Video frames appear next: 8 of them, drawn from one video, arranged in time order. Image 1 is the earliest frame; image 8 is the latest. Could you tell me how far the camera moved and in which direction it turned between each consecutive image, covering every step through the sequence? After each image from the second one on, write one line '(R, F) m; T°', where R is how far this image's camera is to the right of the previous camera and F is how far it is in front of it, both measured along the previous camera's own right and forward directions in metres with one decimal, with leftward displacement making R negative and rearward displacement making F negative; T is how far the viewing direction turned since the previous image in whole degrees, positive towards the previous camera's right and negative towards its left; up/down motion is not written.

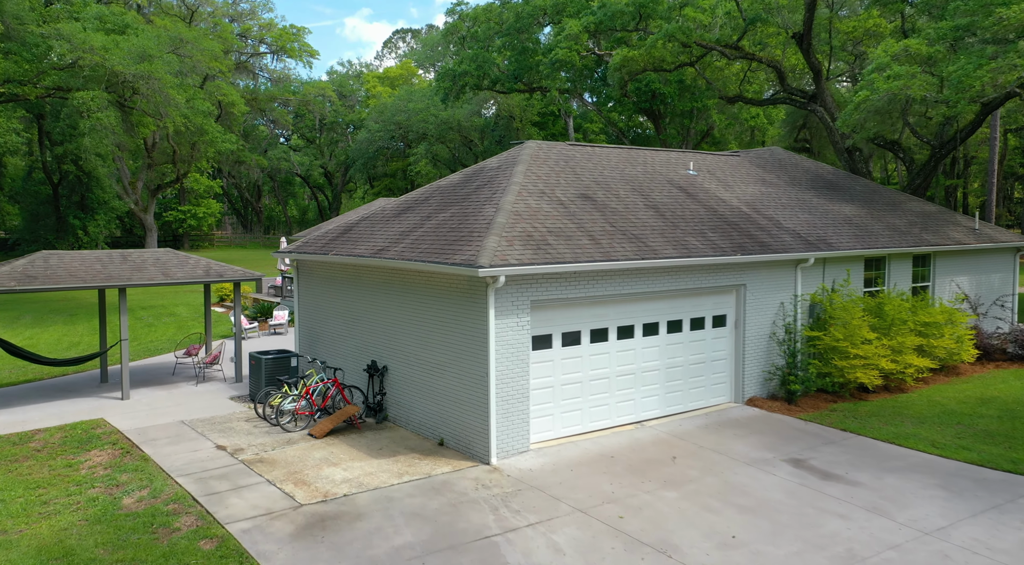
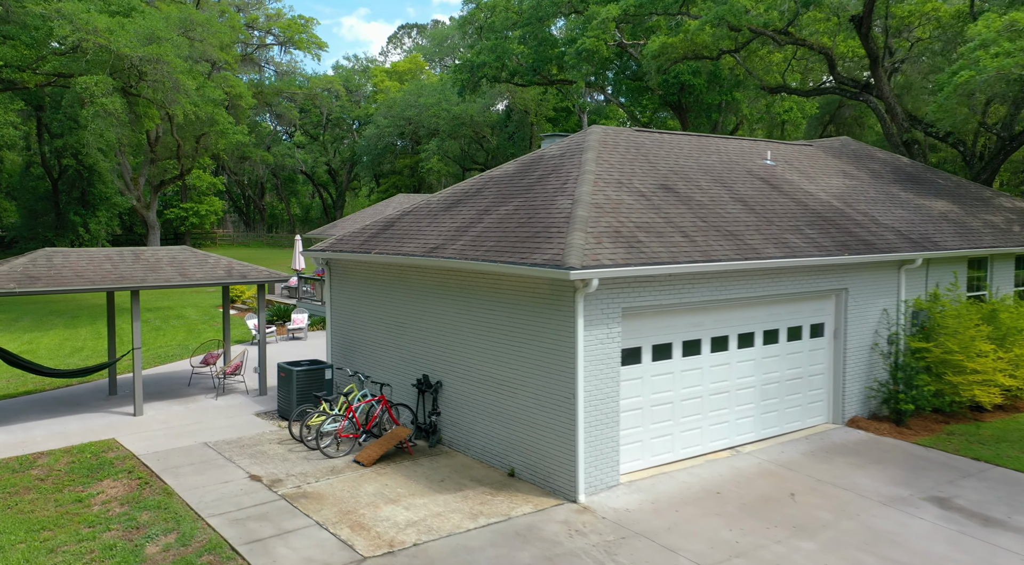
(-1.1, +1.7) m; 0°
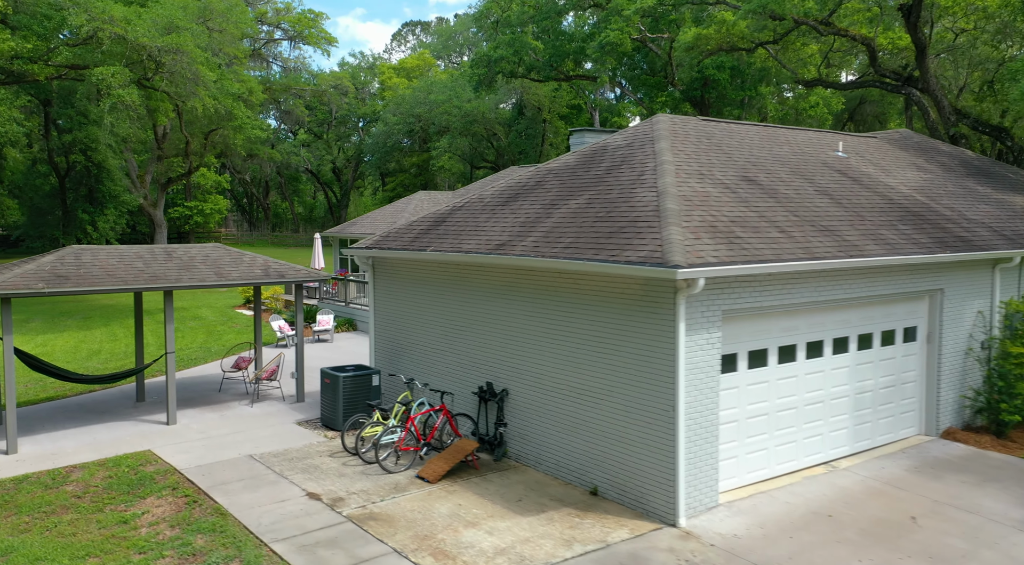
(-1.0, +0.9) m; 0°
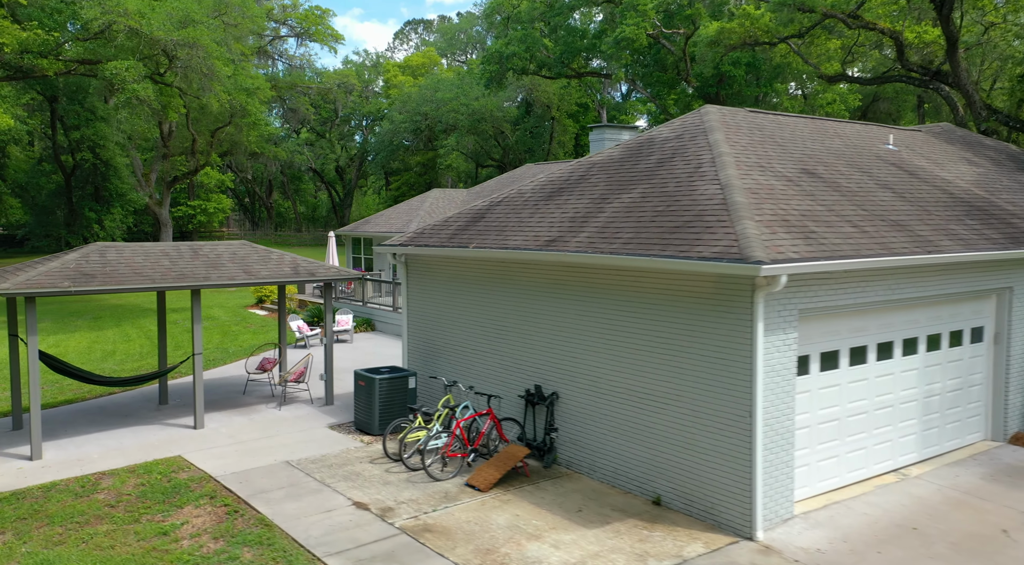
(-0.6, +0.5) m; 0°
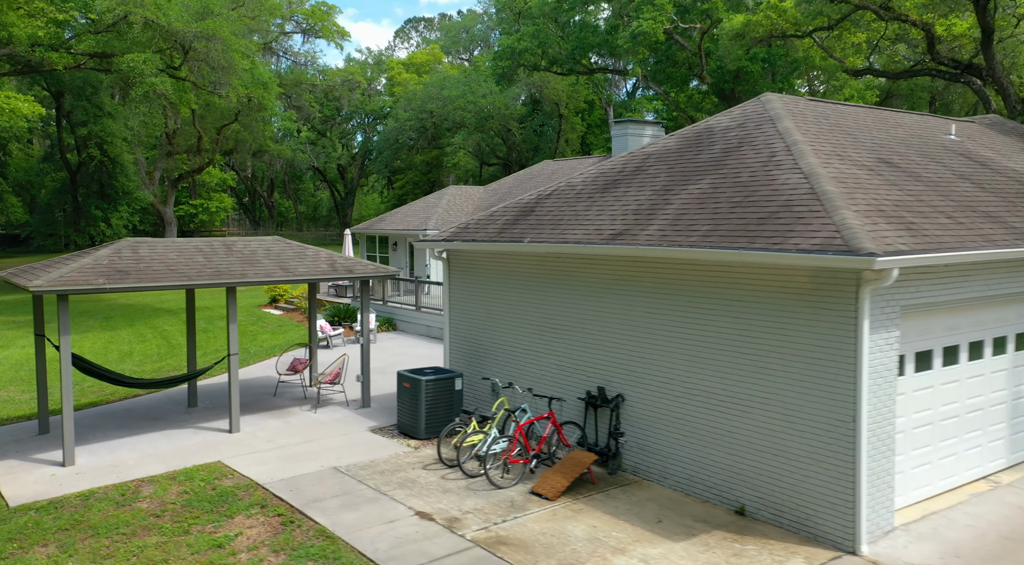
(-0.8, +0.5) m; 0°
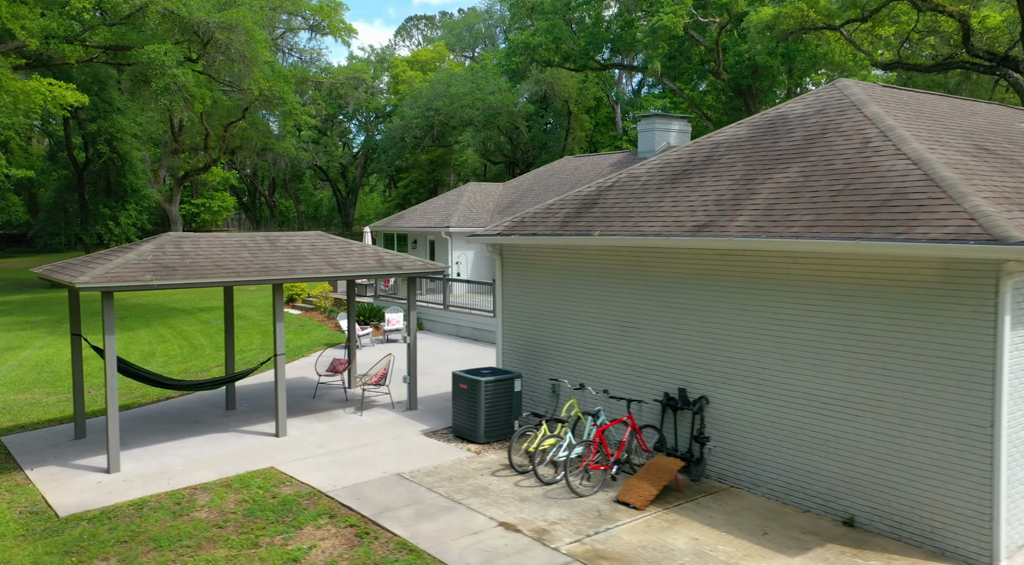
(-0.9, +0.6) m; 0°
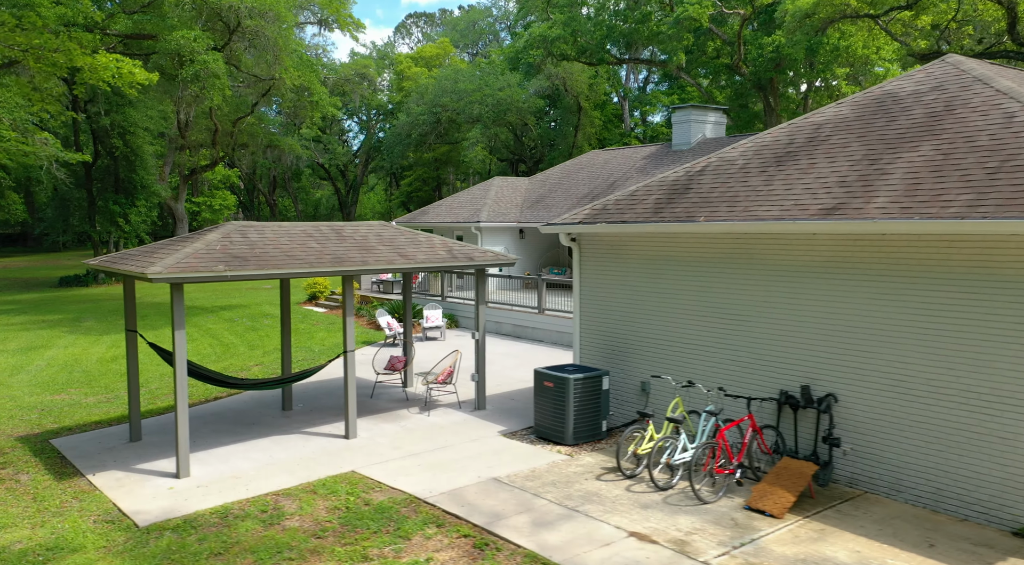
(-1.2, +0.7) m; 0°
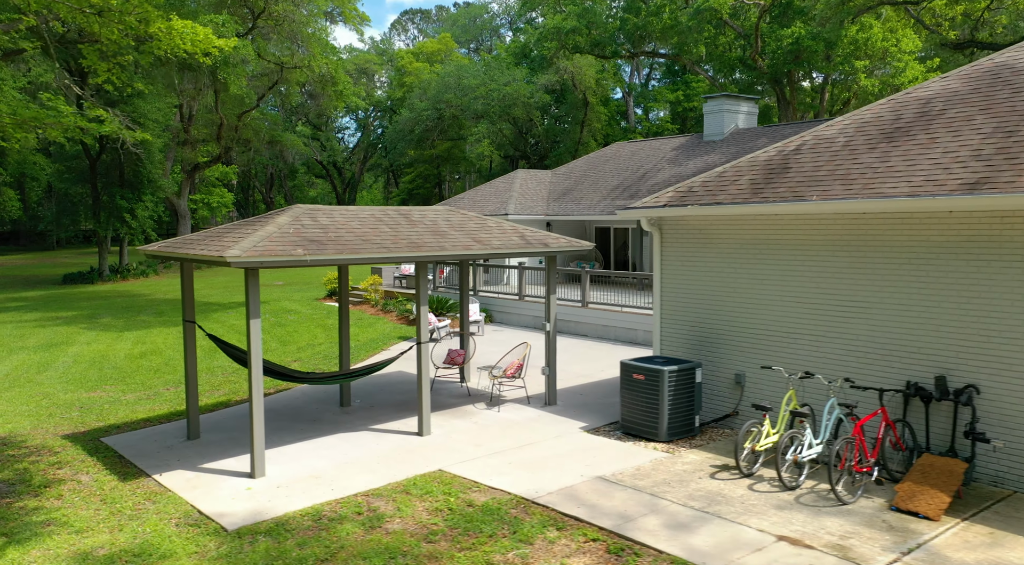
(-1.2, +0.7) m; +1°
